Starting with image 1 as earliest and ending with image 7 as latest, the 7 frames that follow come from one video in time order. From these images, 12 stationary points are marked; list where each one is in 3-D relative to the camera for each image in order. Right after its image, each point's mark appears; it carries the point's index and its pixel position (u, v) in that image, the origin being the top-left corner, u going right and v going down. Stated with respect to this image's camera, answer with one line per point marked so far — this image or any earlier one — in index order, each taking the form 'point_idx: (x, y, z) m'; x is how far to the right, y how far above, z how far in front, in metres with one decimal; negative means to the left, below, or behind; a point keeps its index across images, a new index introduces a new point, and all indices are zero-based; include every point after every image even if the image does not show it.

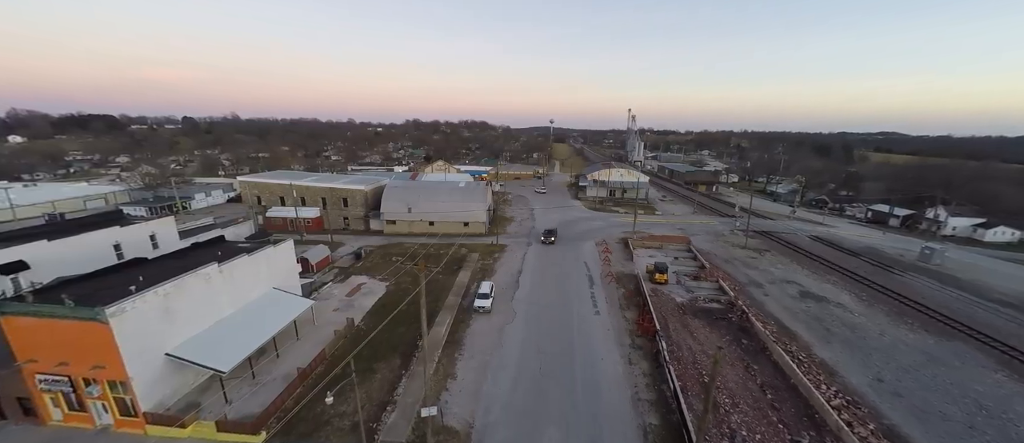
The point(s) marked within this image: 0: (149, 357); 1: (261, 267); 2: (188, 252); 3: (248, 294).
0: (-13.0, -4.9, +12.4) m
1: (-12.3, -2.2, +17.2) m
2: (-16.3, -1.5, +17.6) m
3: (-12.4, -3.5, +16.5) m
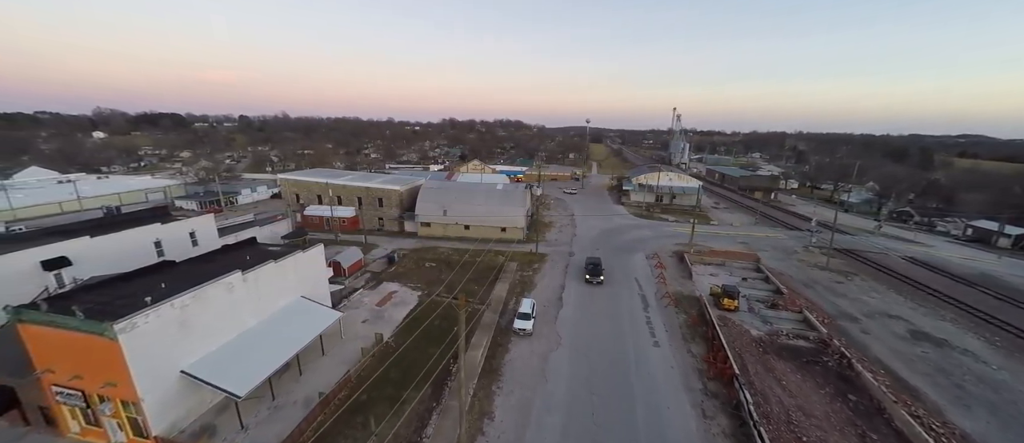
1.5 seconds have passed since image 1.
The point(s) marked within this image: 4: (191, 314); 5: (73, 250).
0: (-11.4, -5.0, +11.4) m
1: (-10.2, -2.4, +16.0) m
2: (-14.1, -1.6, +16.9) m
3: (-10.5, -3.7, +15.4) m
4: (-11.0, -3.2, +12.1) m
5: (-22.2, -1.3, +17.5) m
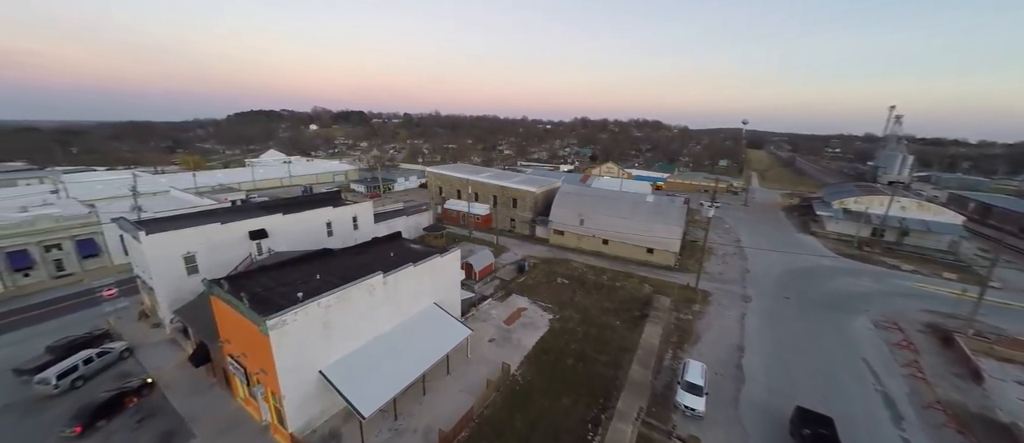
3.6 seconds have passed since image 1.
0: (-6.7, -4.9, +11.2) m
1: (-3.7, -2.5, +15.1) m
2: (-7.0, -1.2, +17.2) m
3: (-4.3, -3.7, +14.7) m
4: (-5.9, -3.1, +11.7) m
5: (-14.3, -0.1, +20.5) m
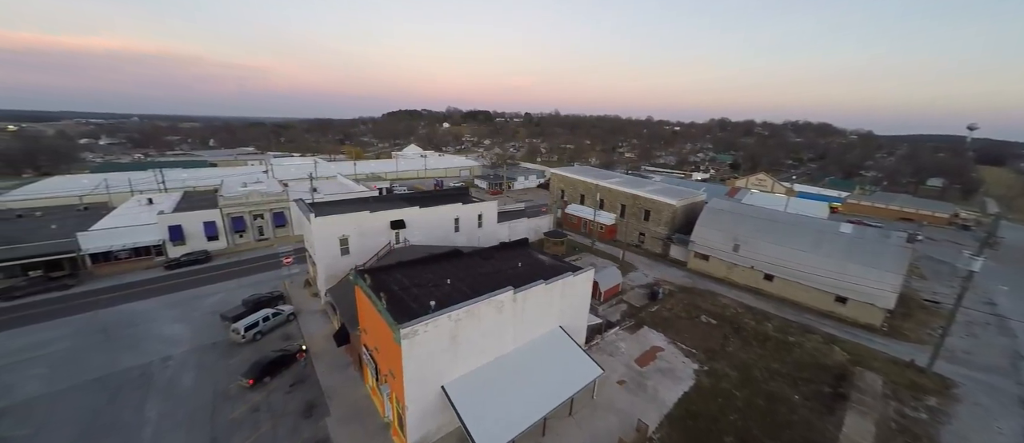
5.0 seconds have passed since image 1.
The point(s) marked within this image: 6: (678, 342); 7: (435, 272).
0: (-2.6, -5.1, +10.6) m
1: (+1.6, -3.0, +13.4) m
2: (-0.7, -1.5, +16.4) m
3: (+0.8, -4.2, +13.2) m
4: (-1.5, -3.3, +10.8) m
5: (-6.5, +0.3, +21.7) m
6: (+7.8, -5.7, +16.4) m
7: (-3.1, -2.0, +13.8) m
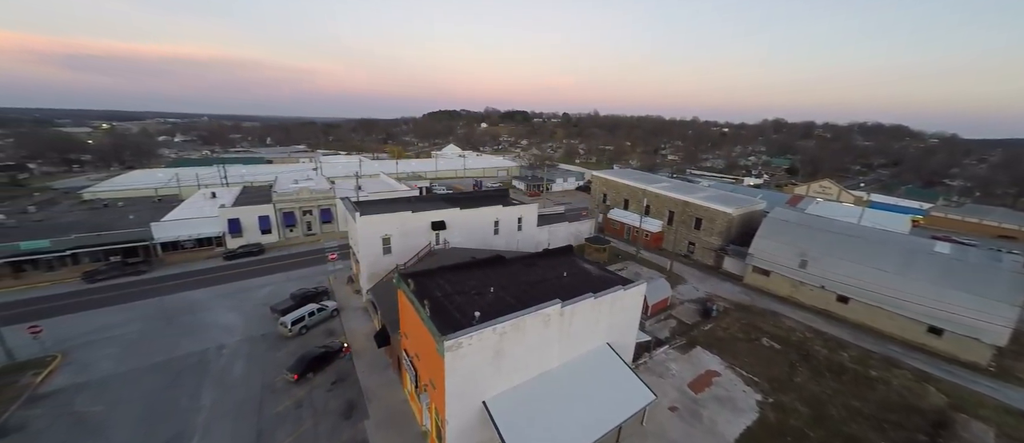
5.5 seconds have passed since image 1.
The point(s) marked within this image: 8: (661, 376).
0: (-1.3, -5.3, +10.1) m
1: (+3.3, -3.4, +12.5) m
2: (+1.2, -1.7, +15.7) m
3: (+2.4, -4.5, +12.4) m
4: (-0.2, -3.6, +10.2) m
5: (-4.0, +0.2, +21.5) m
6: (+9.6, -6.2, +14.9) m
7: (-1.3, -2.2, +13.3) m
8: (+6.1, -6.3, +14.1) m
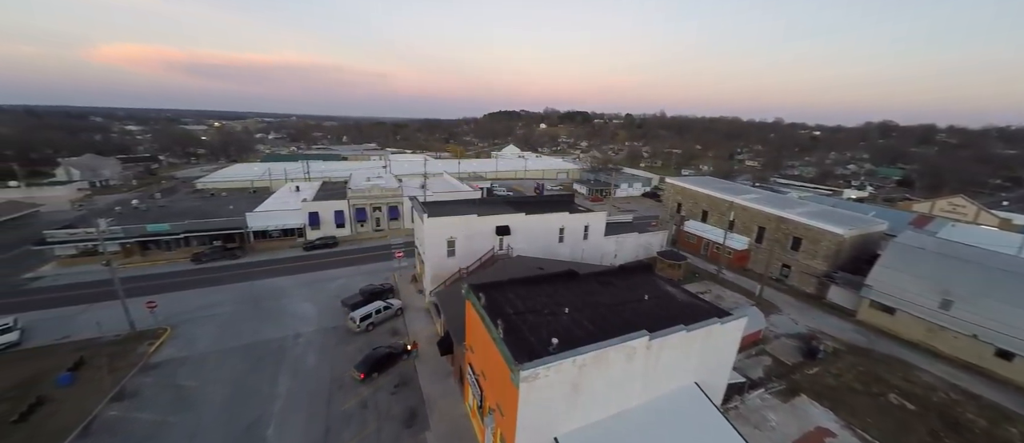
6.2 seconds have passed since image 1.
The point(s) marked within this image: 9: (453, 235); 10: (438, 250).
0: (+0.7, -5.7, +9.2) m
1: (+5.6, -4.1, +10.8) m
2: (+4.2, -2.3, +14.3) m
3: (+4.7, -5.1, +10.8) m
4: (+1.9, -4.1, +9.1) m
5: (+0.1, -0.1, +20.8) m
6: (+12.1, -7.2, +12.2) m
7: (+1.3, -2.6, +12.3) m
8: (+8.5, -7.1, +12.0) m
9: (-3.4, -0.8, +20.0) m
10: (-4.2, -1.7, +20.0) m
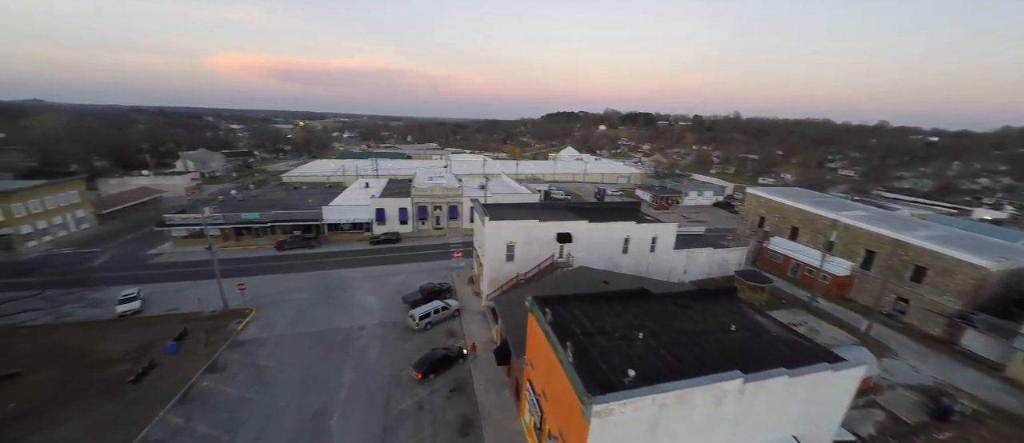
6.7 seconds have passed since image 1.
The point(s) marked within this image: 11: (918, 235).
0: (+2.3, -6.1, +8.3) m
1: (+7.5, -4.7, +9.2) m
2: (+6.7, -2.9, +12.8) m
3: (+6.5, -5.7, +9.3) m
4: (+3.5, -4.5, +8.0) m
5: (+3.6, -0.6, +19.9) m
6: (+13.9, -8.2, +9.5) m
7: (+3.5, -3.1, +11.3) m
8: (+10.3, -7.9, +9.9) m
9: (+0.1, -1.1, +19.6) m
10: (-0.8, -1.9, +19.7) m
11: (+22.3, -0.9, +18.9) m
